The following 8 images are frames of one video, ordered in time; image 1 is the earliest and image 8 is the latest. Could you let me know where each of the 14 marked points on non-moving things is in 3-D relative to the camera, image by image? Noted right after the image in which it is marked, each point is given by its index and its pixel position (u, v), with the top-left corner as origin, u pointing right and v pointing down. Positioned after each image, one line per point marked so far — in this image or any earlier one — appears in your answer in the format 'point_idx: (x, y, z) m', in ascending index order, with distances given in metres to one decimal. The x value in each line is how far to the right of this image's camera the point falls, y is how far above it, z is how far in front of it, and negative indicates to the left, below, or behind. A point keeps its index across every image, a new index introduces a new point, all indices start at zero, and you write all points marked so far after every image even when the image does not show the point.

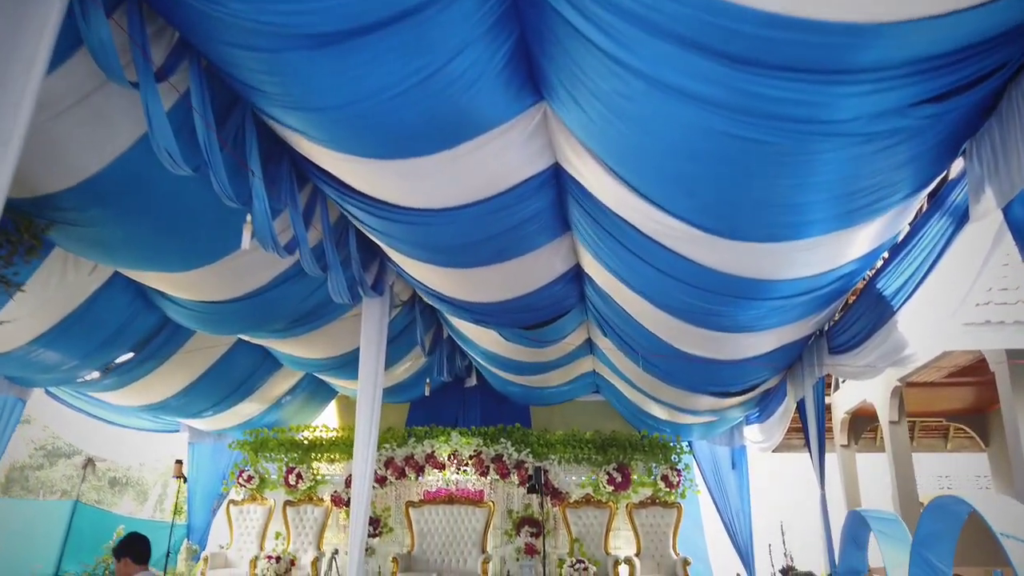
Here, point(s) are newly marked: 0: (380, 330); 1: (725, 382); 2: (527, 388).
0: (-1.0, -0.3, +5.8) m
1: (+1.5, -0.7, +5.3) m
2: (+0.2, -1.1, +8.3) m
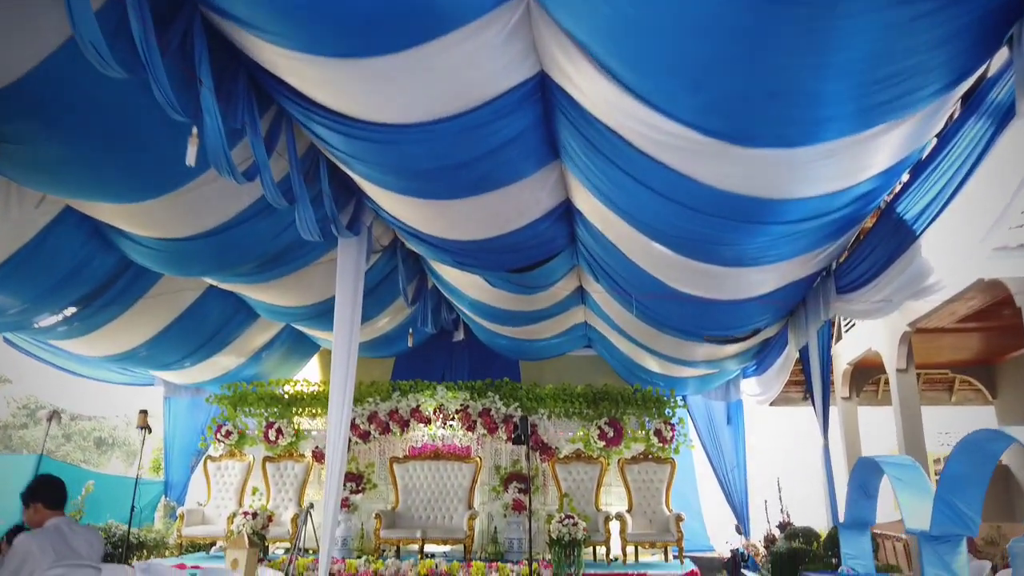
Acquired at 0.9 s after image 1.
0: (-1.1, +0.1, +5.5) m
1: (+1.4, -0.2, +5.0) m
2: (+0.1, -0.6, +8.0) m
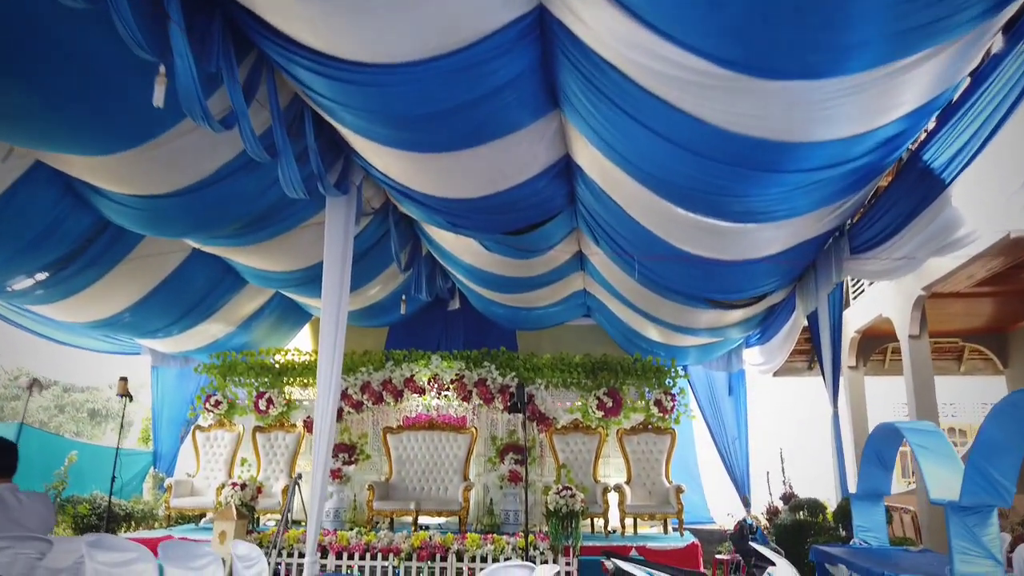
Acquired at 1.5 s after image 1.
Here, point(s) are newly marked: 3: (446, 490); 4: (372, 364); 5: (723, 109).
0: (-1.1, +0.4, +5.2) m
1: (+1.4, 0.0, +4.8) m
2: (0.0, -0.2, +7.8) m
3: (-0.6, -2.0, +7.3) m
4: (-1.5, -0.8, +7.8) m
5: (+0.8, +0.6, +2.7) m
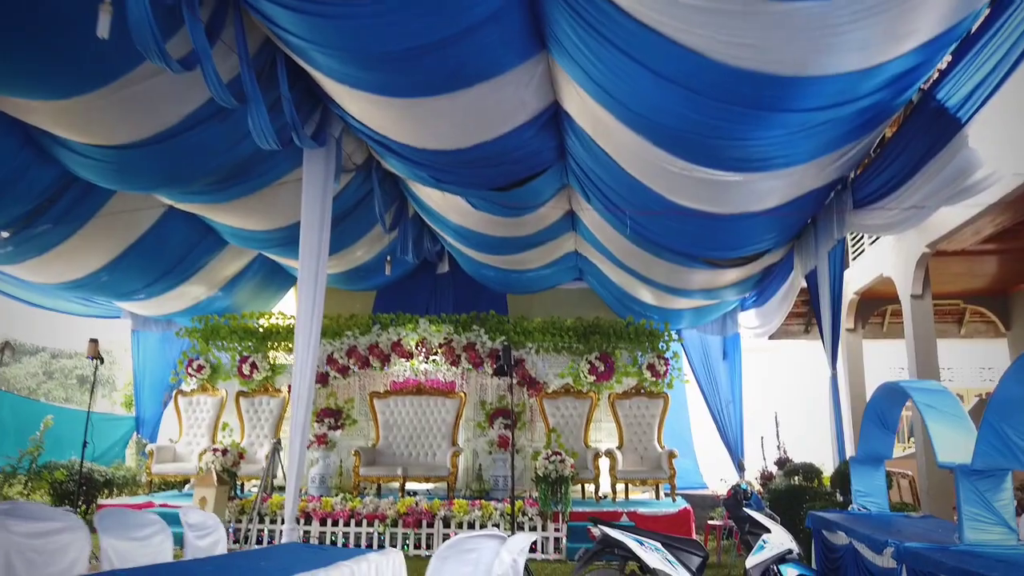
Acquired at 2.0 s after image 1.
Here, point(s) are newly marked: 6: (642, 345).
0: (-1.2, +0.6, +5.0) m
1: (+1.3, +0.3, +4.5) m
2: (-0.1, +0.2, +7.5) m
3: (-0.7, -1.6, +7.1) m
4: (-1.6, -0.4, +7.6) m
5: (+0.7, +0.8, +2.4) m
6: (+1.3, -0.6, +7.5) m
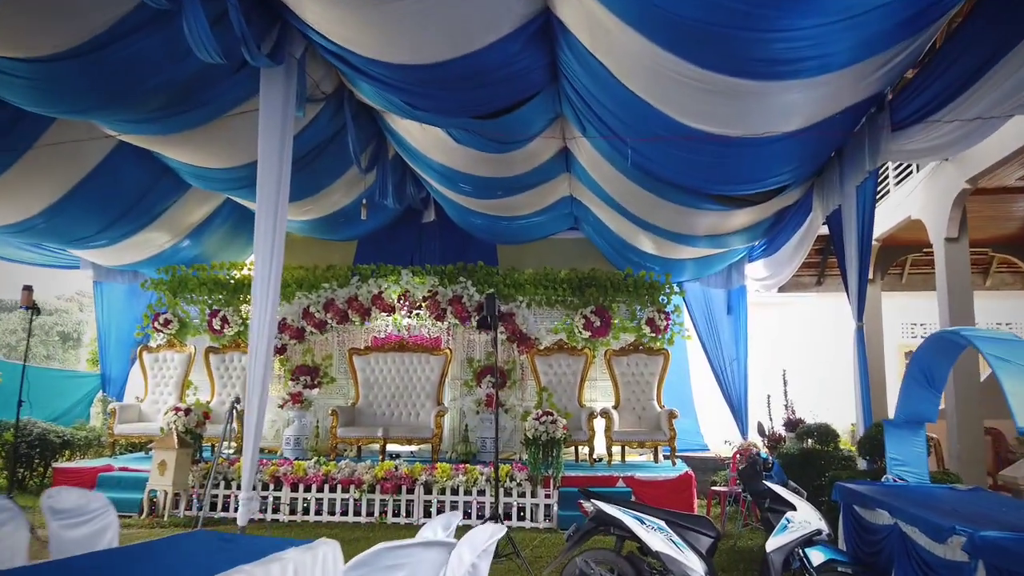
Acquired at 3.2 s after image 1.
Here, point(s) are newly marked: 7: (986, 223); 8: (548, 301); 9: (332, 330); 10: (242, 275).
0: (-1.3, +1.0, +4.4) m
1: (+1.2, +0.6, +4.0) m
2: (-0.2, +0.6, +7.0) m
3: (-0.8, -1.1, +6.7) m
4: (-1.7, +0.1, +7.1) m
5: (+0.6, +1.0, +1.8) m
6: (+1.2, -0.1, +7.0) m
7: (+3.6, +0.5, +5.7) m
8: (+0.3, -0.1, +7.0) m
9: (-1.7, -0.4, +7.1) m
10: (-2.6, +0.1, +7.3) m
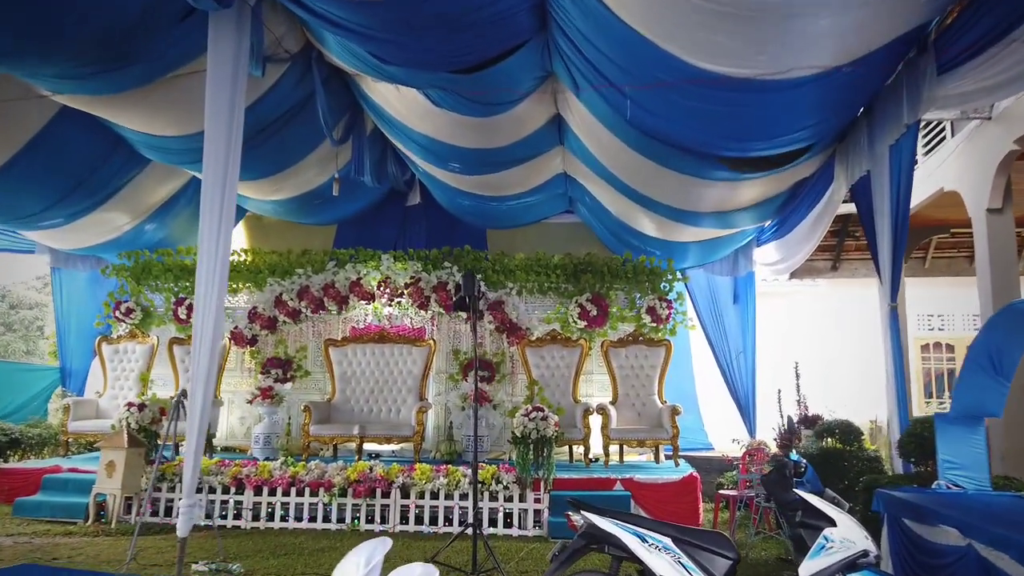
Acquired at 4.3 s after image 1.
0: (-1.4, +1.1, +3.9) m
1: (+1.1, +0.7, +3.5) m
2: (-0.3, +0.8, +6.4) m
3: (-0.9, -1.0, +6.2) m
4: (-1.8, +0.2, +6.6) m
5: (+0.5, +1.1, +1.3) m
6: (+1.1, 0.0, +6.5) m
7: (+3.5, +0.6, +5.2) m
8: (+0.2, 0.0, +6.5) m
9: (-1.8, -0.3, +6.6) m
10: (-2.7, +0.3, +6.8) m
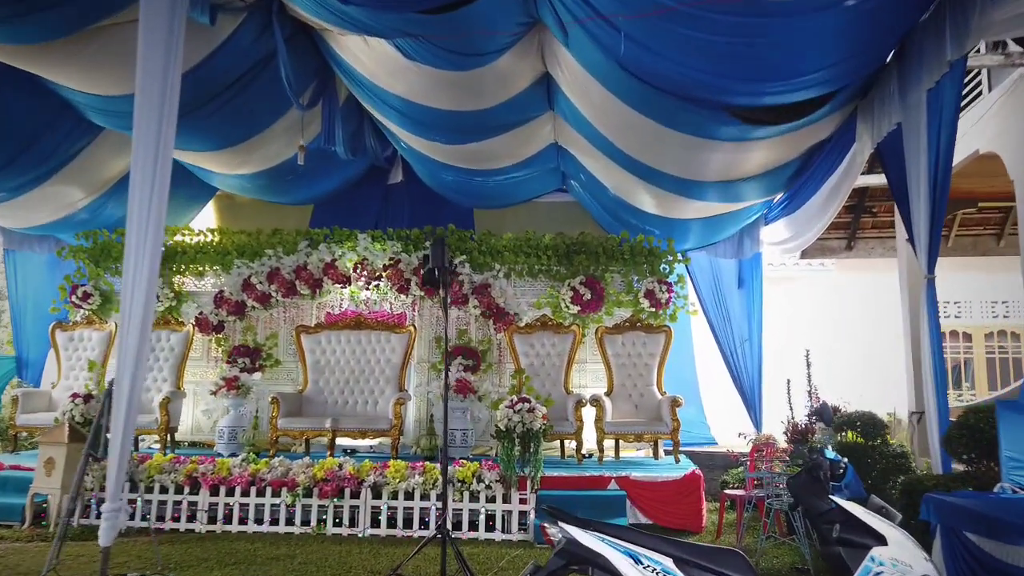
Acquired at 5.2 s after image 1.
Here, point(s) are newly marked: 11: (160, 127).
0: (-1.5, +1.2, +3.4) m
1: (+1.0, +0.8, +3.0) m
2: (-0.4, +0.9, +6.0) m
3: (-1.0, -0.9, +5.7) m
4: (-1.9, +0.3, +6.1) m
5: (+0.4, +1.2, +0.8) m
6: (+1.0, +0.2, +6.0) m
7: (+3.4, +0.7, +4.7) m
8: (+0.1, +0.1, +6.0) m
9: (-1.9, -0.1, +6.1) m
10: (-2.8, +0.4, +6.3) m
11: (-1.6, +0.8, +3.3) m
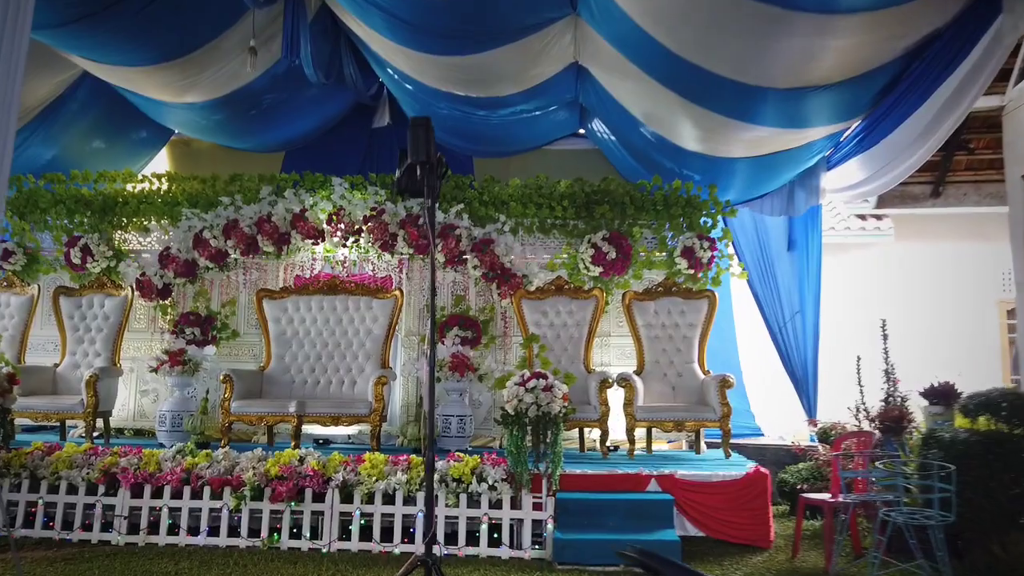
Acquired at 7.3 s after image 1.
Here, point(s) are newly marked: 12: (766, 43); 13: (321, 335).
0: (-1.4, +1.5, +2.3) m
1: (+1.1, +1.1, +1.9) m
2: (-0.3, +1.2, +4.9) m
3: (-1.0, -0.6, +4.6) m
4: (-1.8, +0.6, +5.1) m
5: (+0.5, +1.5, -0.2) m
6: (+1.1, +0.4, +5.0) m
7: (+3.5, +1.0, +3.7) m
8: (+0.2, +0.4, +5.0) m
9: (-1.8, +0.1, +5.1) m
10: (-2.8, +0.7, +5.2) m
11: (-1.5, +1.0, +2.3) m
12: (+1.1, +1.0, +3.2) m
13: (-1.2, -0.3, +4.8) m
